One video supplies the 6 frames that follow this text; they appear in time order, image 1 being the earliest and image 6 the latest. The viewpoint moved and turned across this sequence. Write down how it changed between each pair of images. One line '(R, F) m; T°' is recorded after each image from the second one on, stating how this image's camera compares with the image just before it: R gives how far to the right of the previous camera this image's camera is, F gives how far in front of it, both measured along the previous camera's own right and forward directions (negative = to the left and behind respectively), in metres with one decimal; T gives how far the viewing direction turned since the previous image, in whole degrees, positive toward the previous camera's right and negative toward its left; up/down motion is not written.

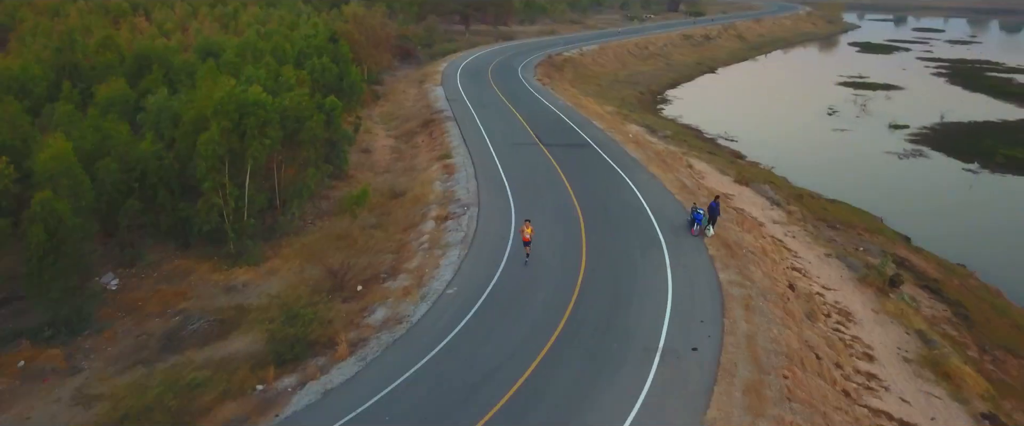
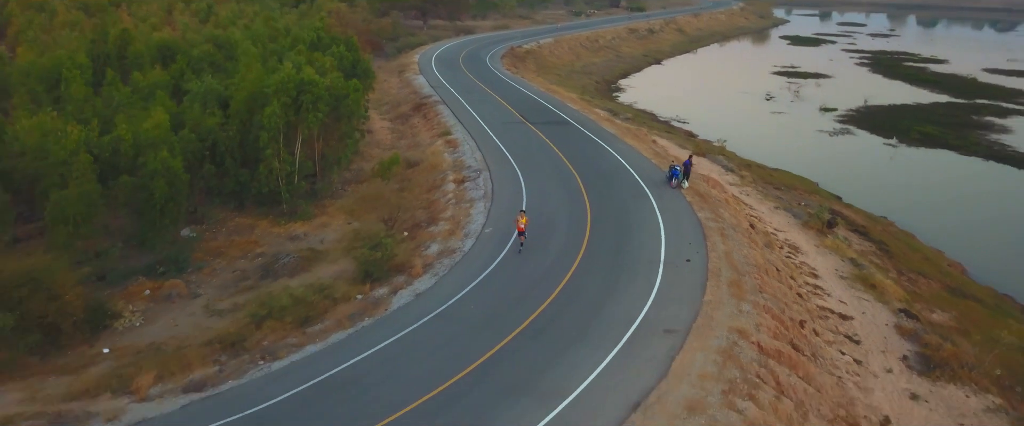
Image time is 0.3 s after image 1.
(-2.6, -4.9) m; +4°
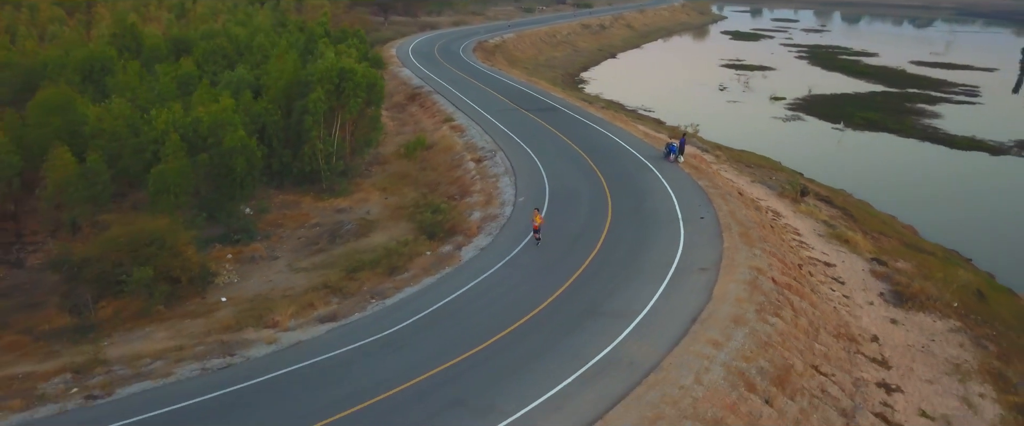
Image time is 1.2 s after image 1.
(-3.2, -3.4) m; +4°
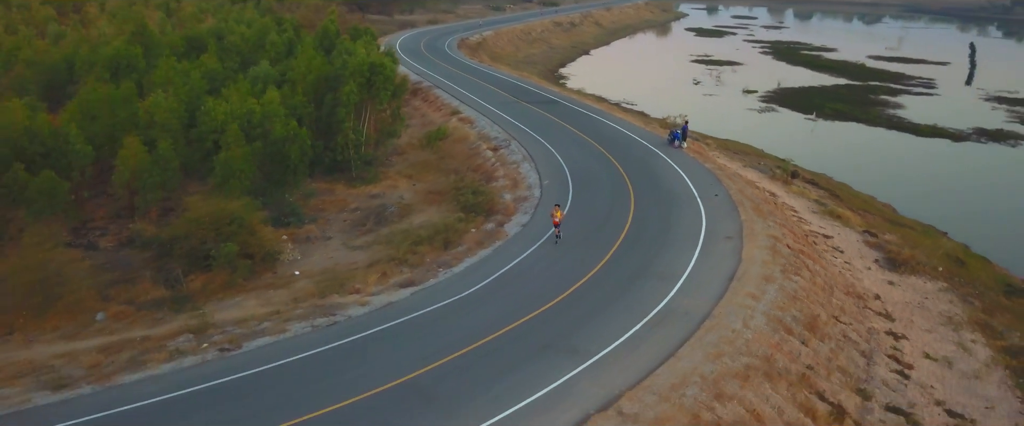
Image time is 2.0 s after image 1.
(-2.5, -2.3) m; +3°
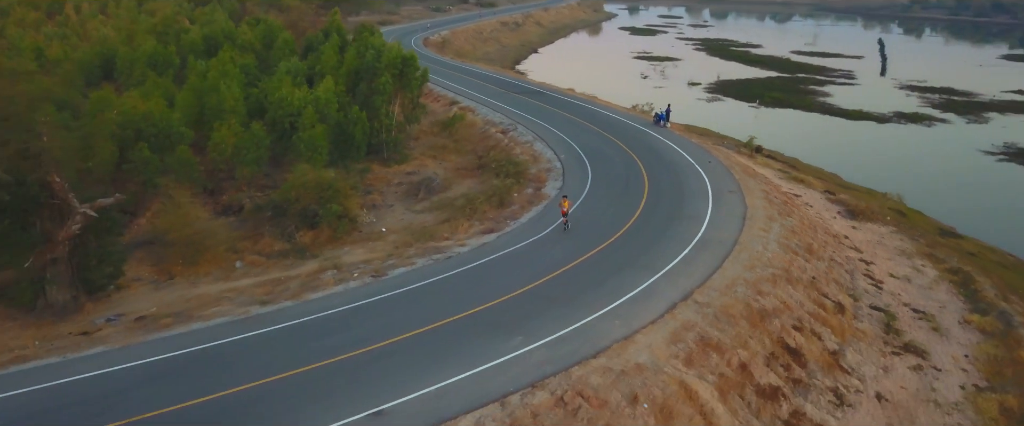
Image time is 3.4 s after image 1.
(-4.3, -4.9) m; +5°
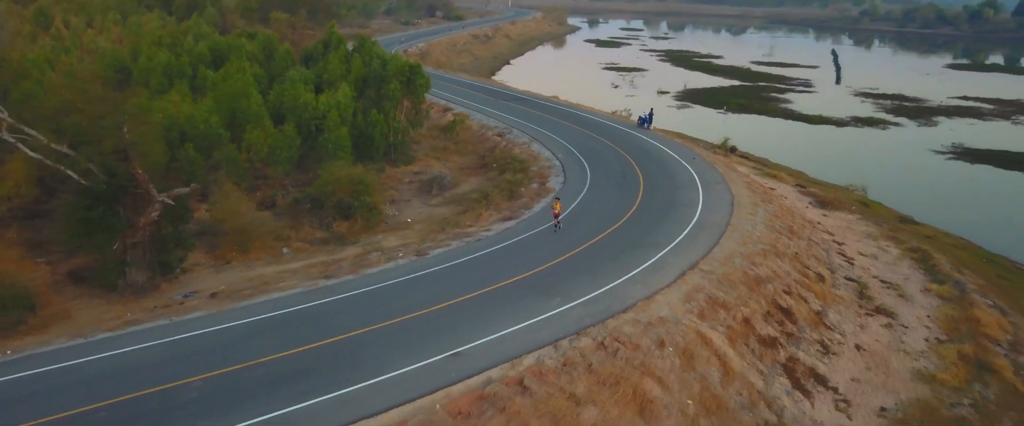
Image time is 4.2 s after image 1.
(-2.0, -3.0) m; +3°
